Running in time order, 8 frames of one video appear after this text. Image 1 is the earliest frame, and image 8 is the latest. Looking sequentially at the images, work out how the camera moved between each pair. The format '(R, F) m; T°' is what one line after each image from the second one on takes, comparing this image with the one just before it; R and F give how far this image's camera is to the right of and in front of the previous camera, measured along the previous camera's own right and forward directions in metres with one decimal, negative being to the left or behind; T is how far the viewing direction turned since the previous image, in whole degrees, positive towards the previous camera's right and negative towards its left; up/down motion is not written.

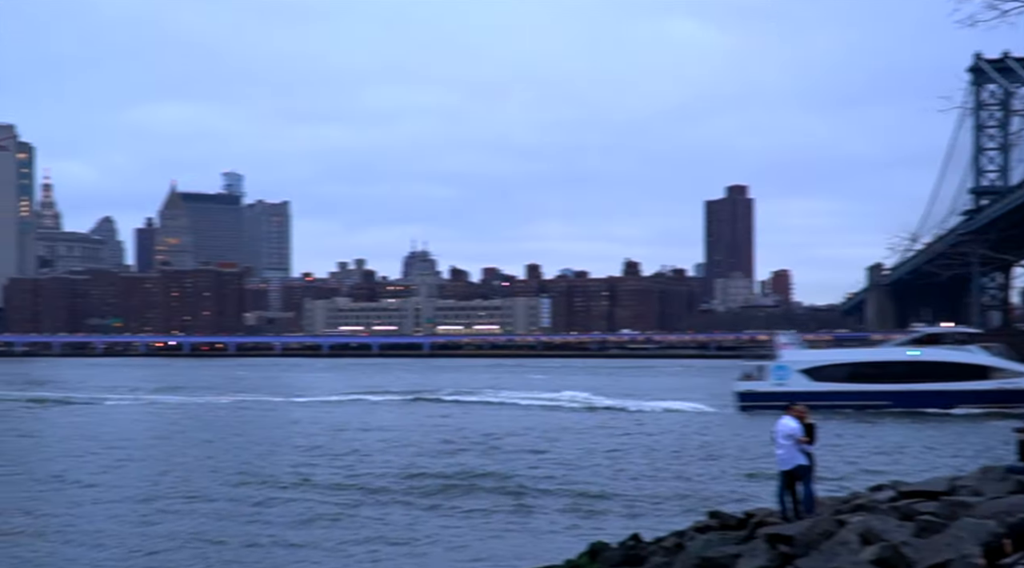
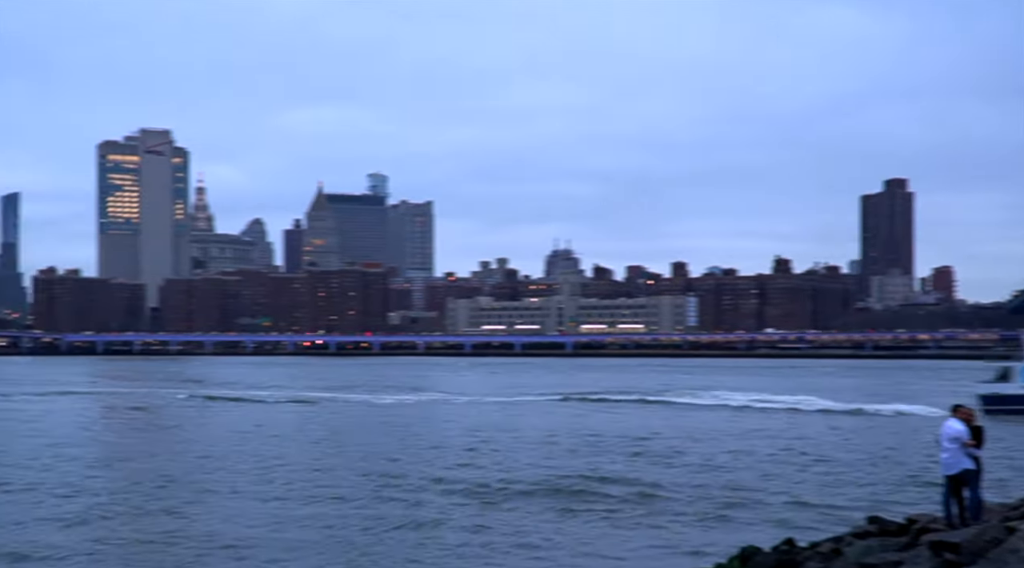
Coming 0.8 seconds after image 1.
(0.0, +0.1) m; -6°
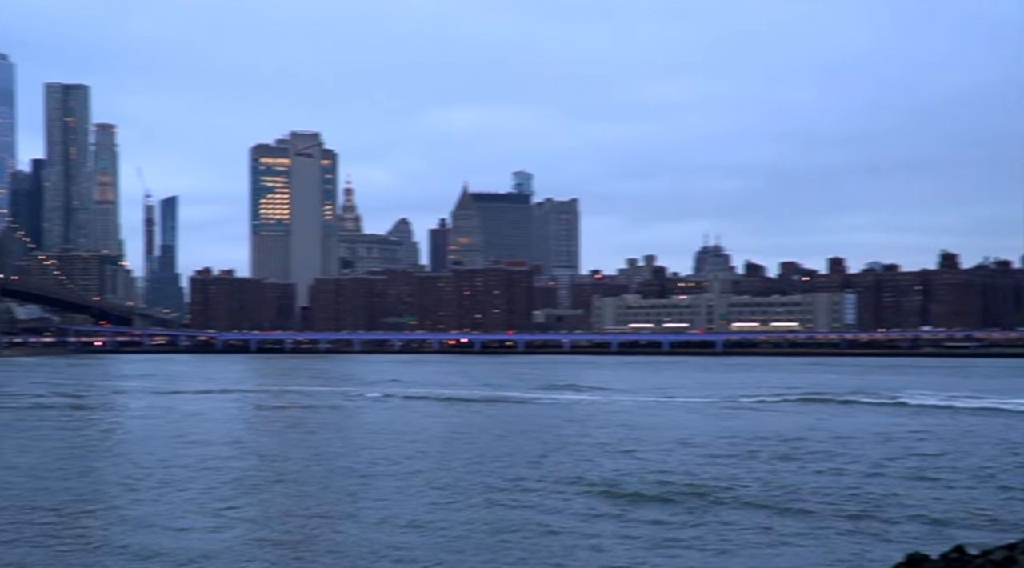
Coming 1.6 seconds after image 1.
(-0.1, +0.1) m; -6°
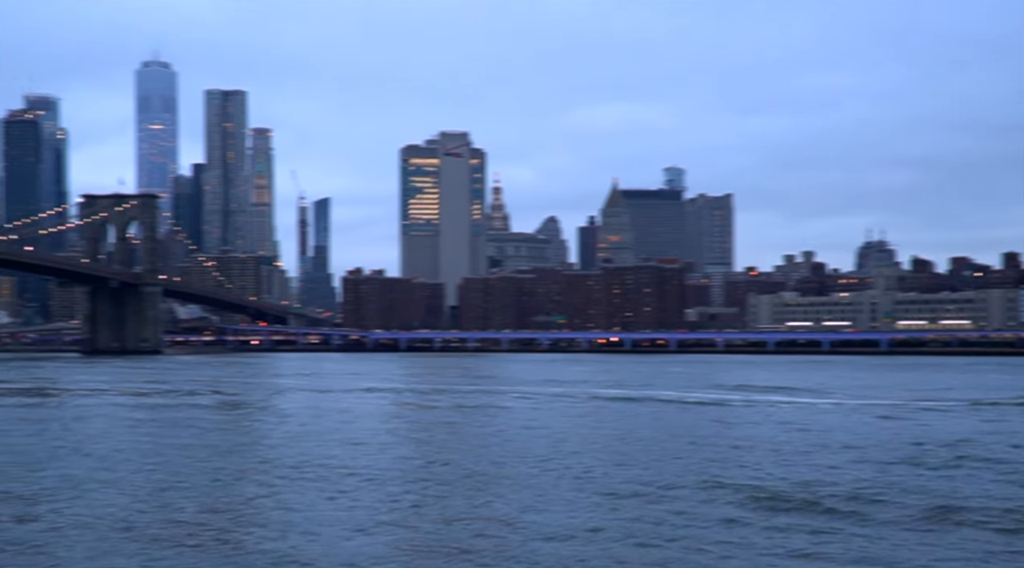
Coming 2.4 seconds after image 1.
(-0.1, +0.3) m; -6°
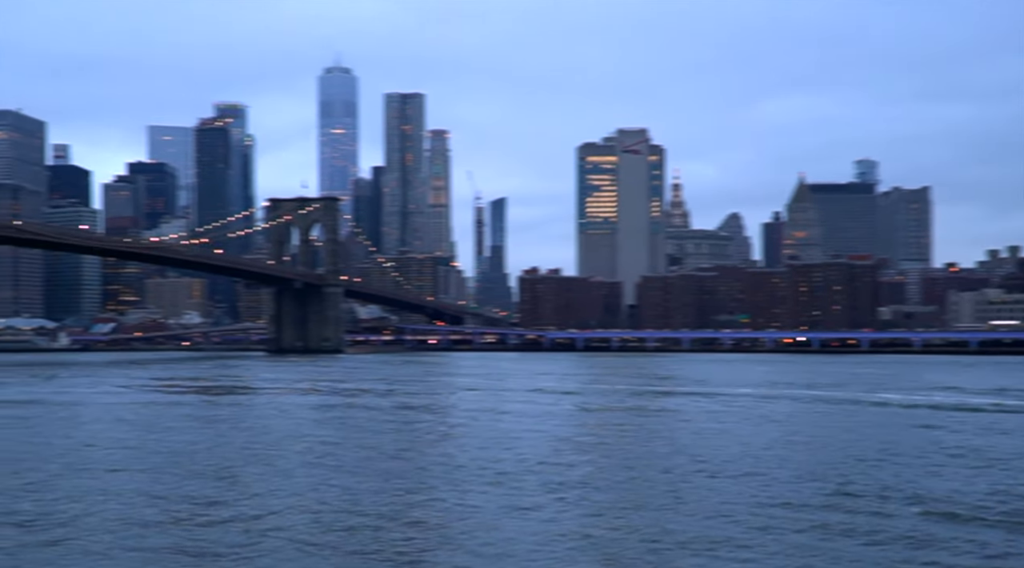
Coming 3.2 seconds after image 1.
(-0.1, +0.4) m; -8°
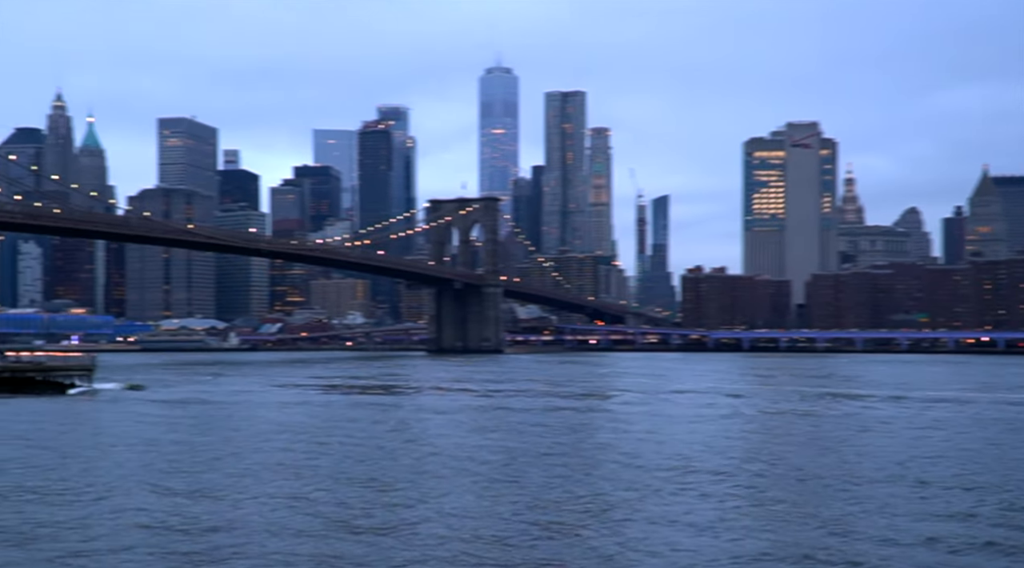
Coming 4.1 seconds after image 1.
(-0.1, +0.4) m; -7°
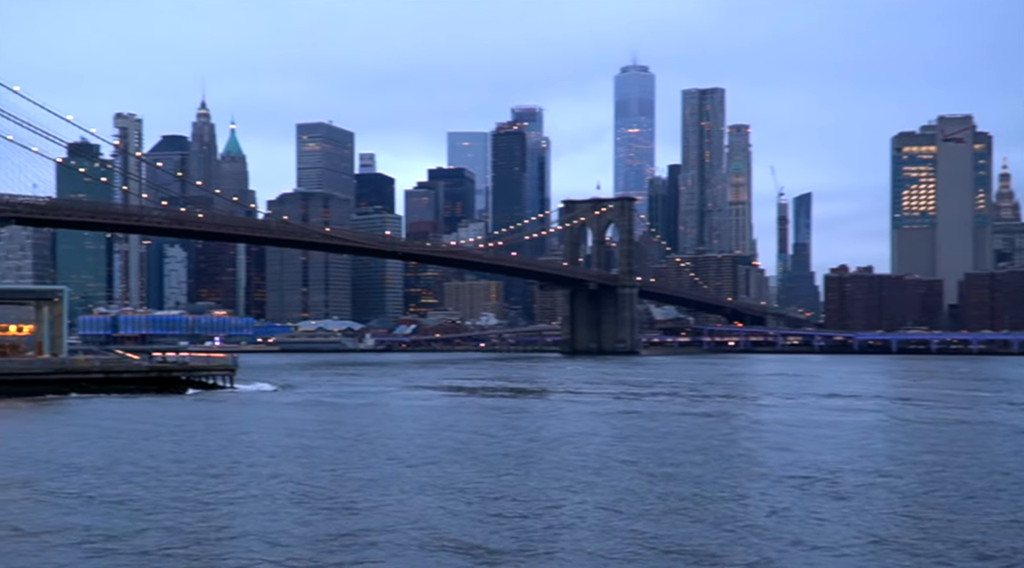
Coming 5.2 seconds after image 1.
(-0.1, +0.4) m; -6°
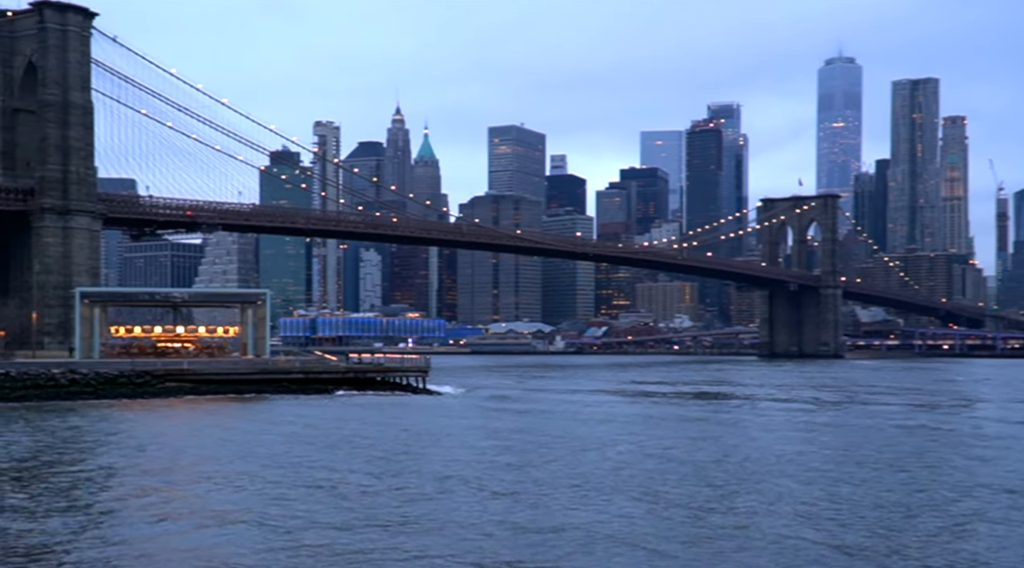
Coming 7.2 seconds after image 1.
(-0.3, +0.6) m; -8°
